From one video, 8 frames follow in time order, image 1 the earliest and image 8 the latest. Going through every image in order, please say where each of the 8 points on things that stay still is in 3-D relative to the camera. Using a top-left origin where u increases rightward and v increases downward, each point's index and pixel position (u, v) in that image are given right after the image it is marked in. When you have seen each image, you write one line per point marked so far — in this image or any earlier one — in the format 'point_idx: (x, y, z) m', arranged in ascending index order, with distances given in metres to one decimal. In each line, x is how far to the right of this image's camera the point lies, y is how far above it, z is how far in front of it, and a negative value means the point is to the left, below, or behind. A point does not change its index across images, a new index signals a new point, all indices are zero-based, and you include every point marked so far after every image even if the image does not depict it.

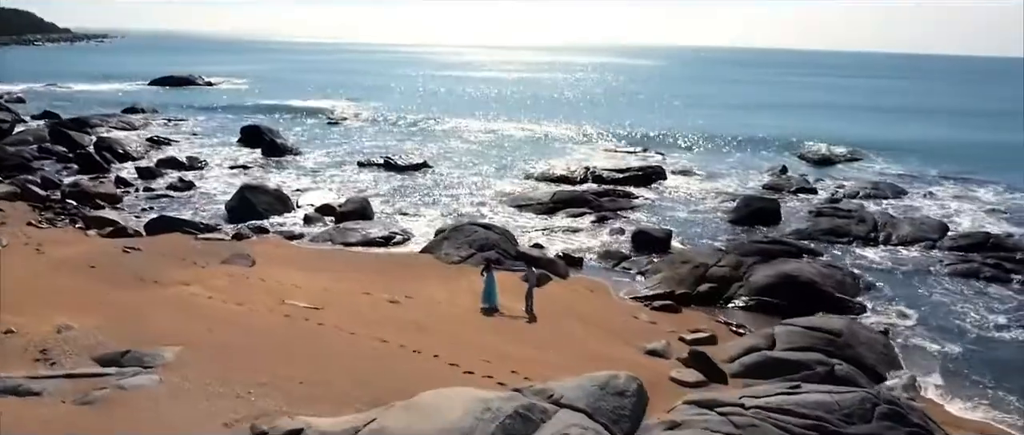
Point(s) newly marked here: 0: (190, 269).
0: (-6.5, -1.1, +15.9) m
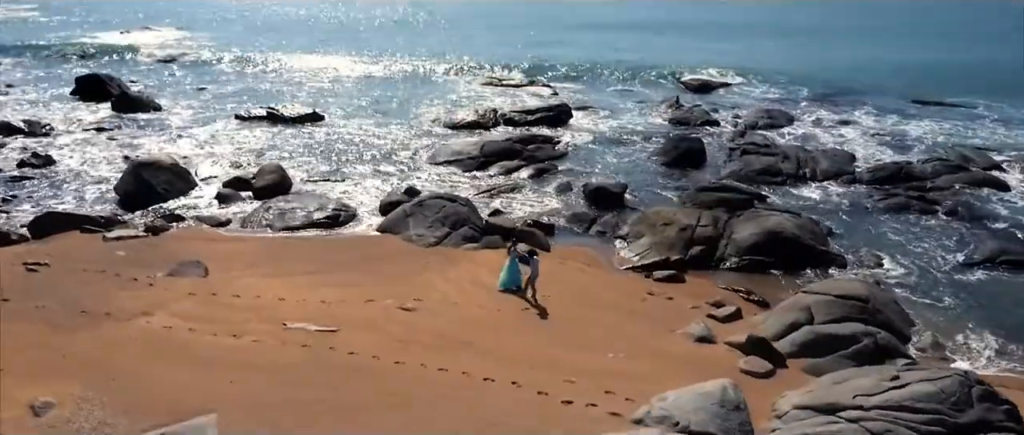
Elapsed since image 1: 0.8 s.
0: (-6.3, -1.3, +13.2) m
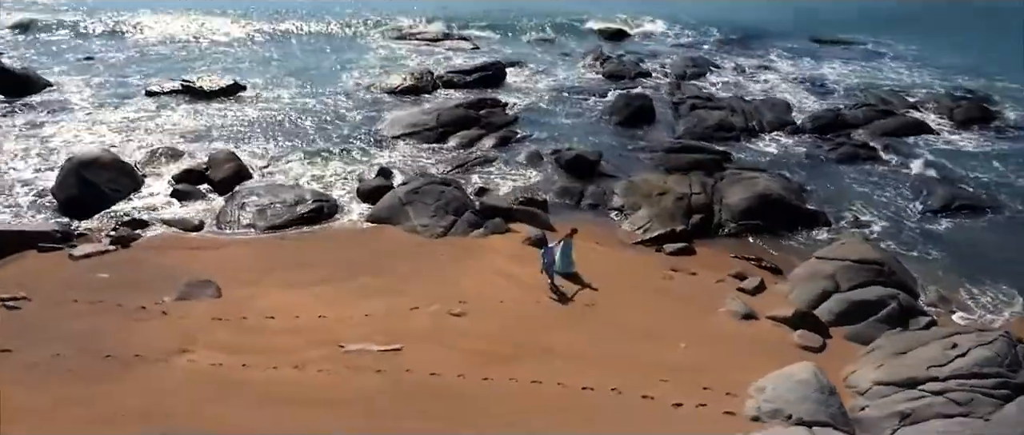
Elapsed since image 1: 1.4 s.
0: (-5.4, -1.6, +11.9) m
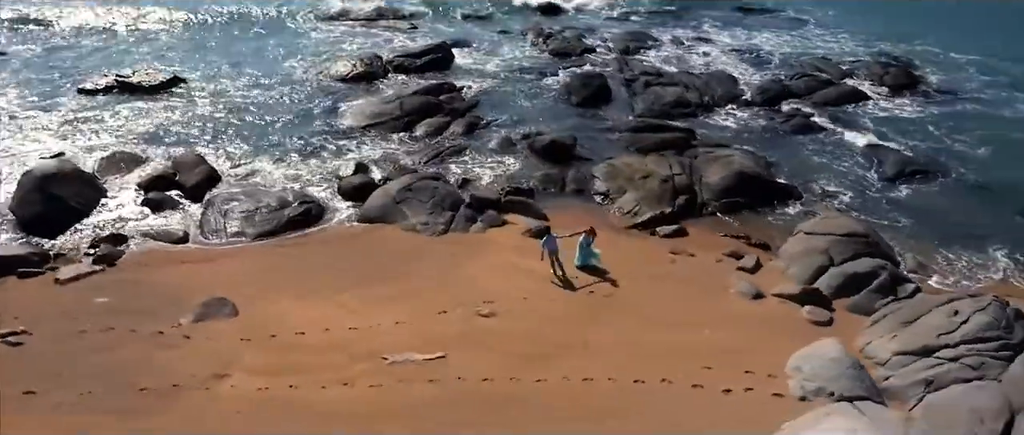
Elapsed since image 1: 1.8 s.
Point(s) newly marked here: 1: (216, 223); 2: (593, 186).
0: (-4.9, -2.0, +11.5) m
1: (-6.0, -0.1, +16.0) m
2: (+1.9, +0.7, +18.3) m
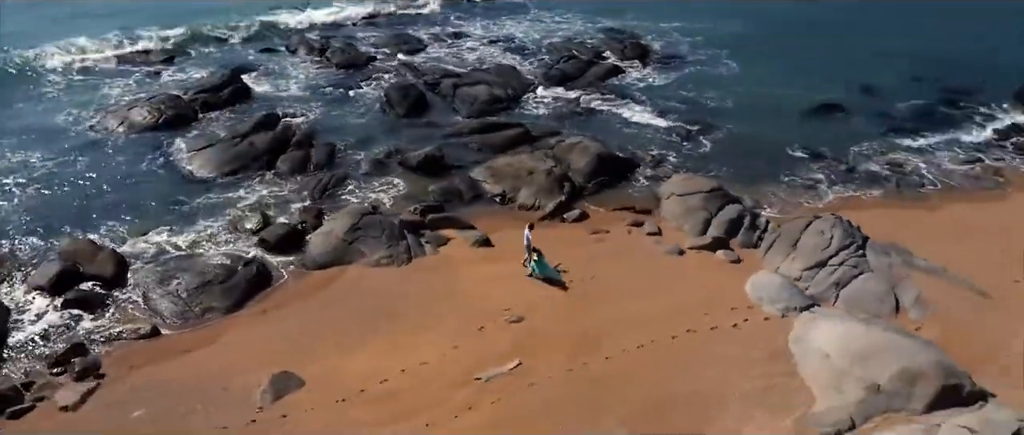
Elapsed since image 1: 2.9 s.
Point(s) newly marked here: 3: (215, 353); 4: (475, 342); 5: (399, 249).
0: (-3.4, -3.2, +11.9) m
1: (-6.6, -1.7, +15.4) m
2: (-0.7, +0.7, +20.6) m
3: (-5.3, -2.5, +14.0) m
4: (-0.7, -2.2, +14.0) m
5: (-2.5, -0.7, +17.1) m
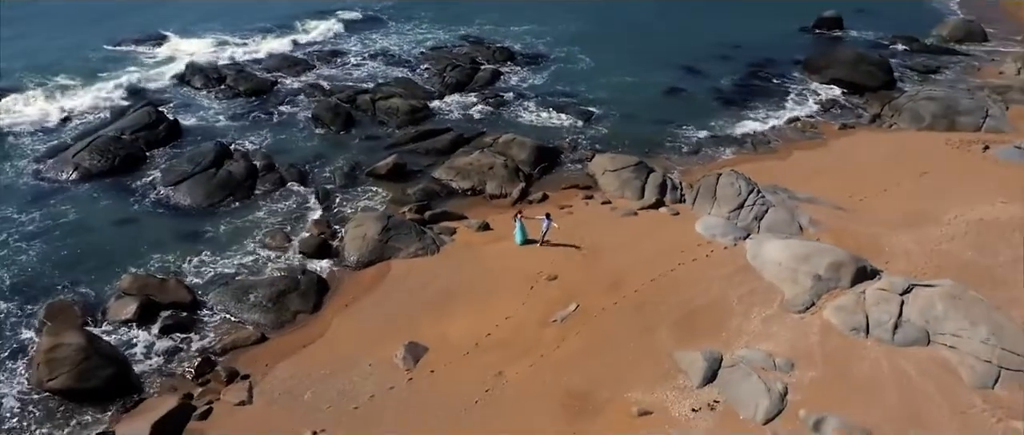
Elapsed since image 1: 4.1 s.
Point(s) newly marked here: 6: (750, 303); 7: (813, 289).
0: (-1.4, -3.2, +15.4) m
1: (-5.6, -2.2, +17.9) m
2: (-1.7, +1.0, +24.5) m
3: (-3.9, -2.8, +17.0) m
4: (+0.5, -1.9, +18.2) m
5: (-2.3, -0.6, +20.6) m
6: (+5.3, -1.9, +17.6) m
7: (+6.7, -1.6, +17.6) m
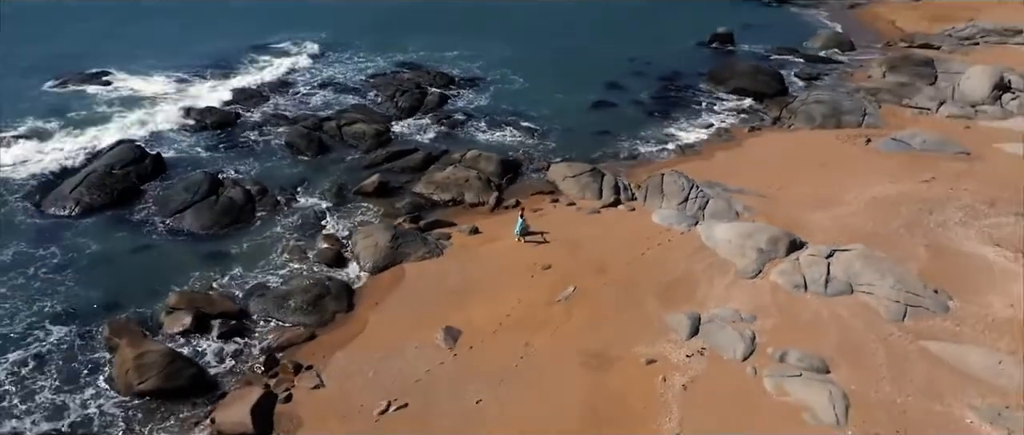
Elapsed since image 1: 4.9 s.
0: (-0.7, -3.2, +18.7) m
1: (-5.3, -2.6, +20.5) m
2: (-2.6, +0.7, +27.6) m
3: (-3.5, -3.0, +19.8) m
4: (+0.7, -1.9, +21.6) m
5: (-2.5, -0.9, +23.7) m
6: (+5.5, -1.6, +21.7) m
7: (+6.9, -1.2, +21.9) m
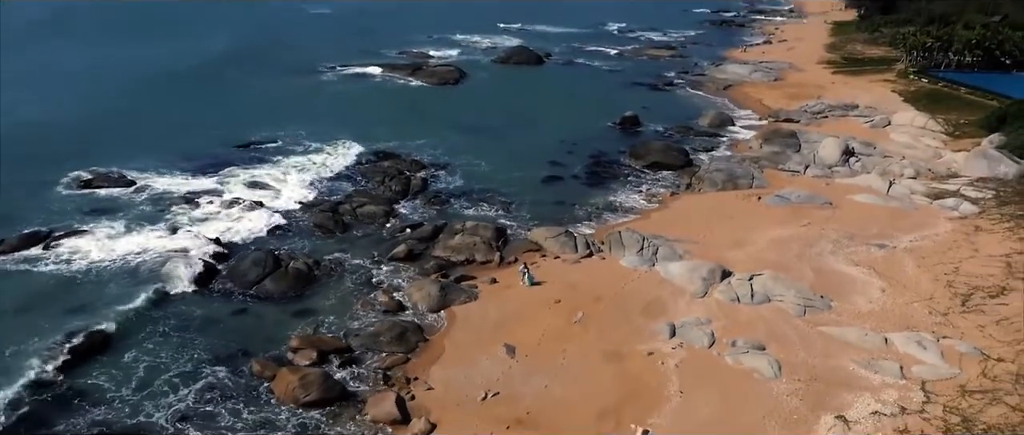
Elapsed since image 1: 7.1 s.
0: (+0.8, -4.9, +27.0) m
1: (-4.0, -4.6, +28.2) m
2: (-2.6, -1.9, +35.9) m
3: (-2.1, -4.9, +27.8) m
4: (+1.7, -3.7, +30.2) m
5: (-1.9, -3.1, +31.9) m
6: (+6.4, -3.1, +31.0) m
7: (+7.7, -2.7, +31.5) m
